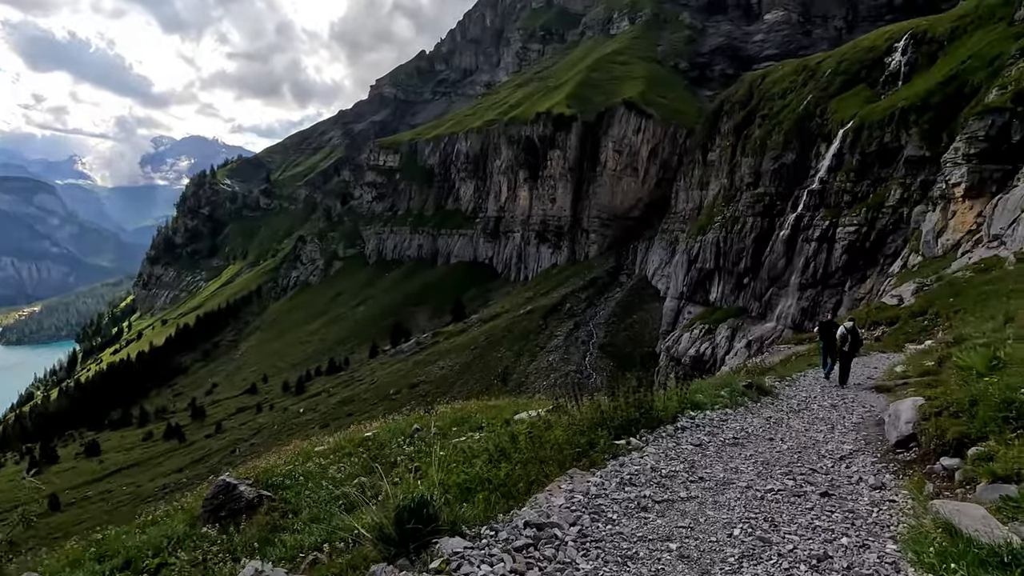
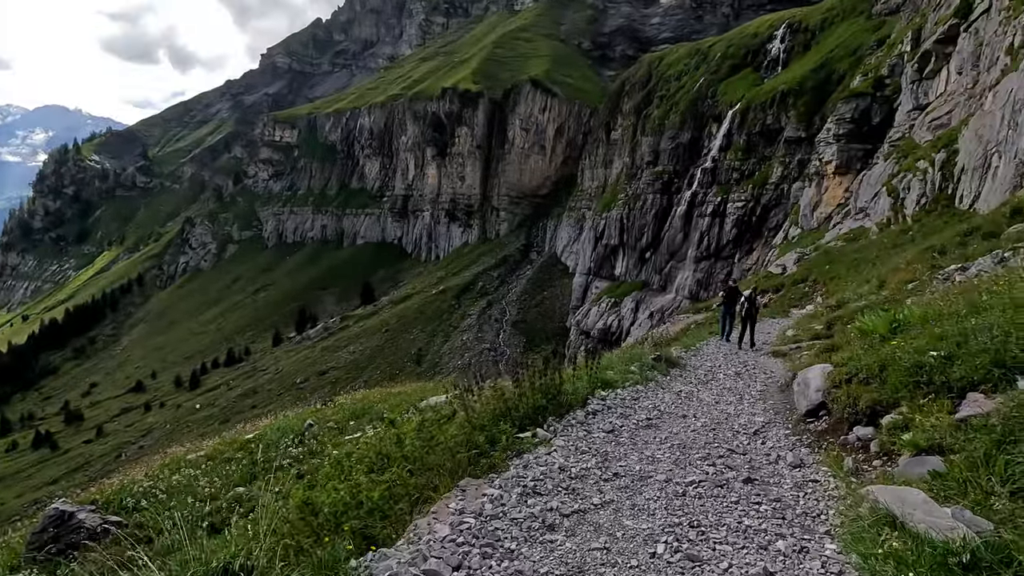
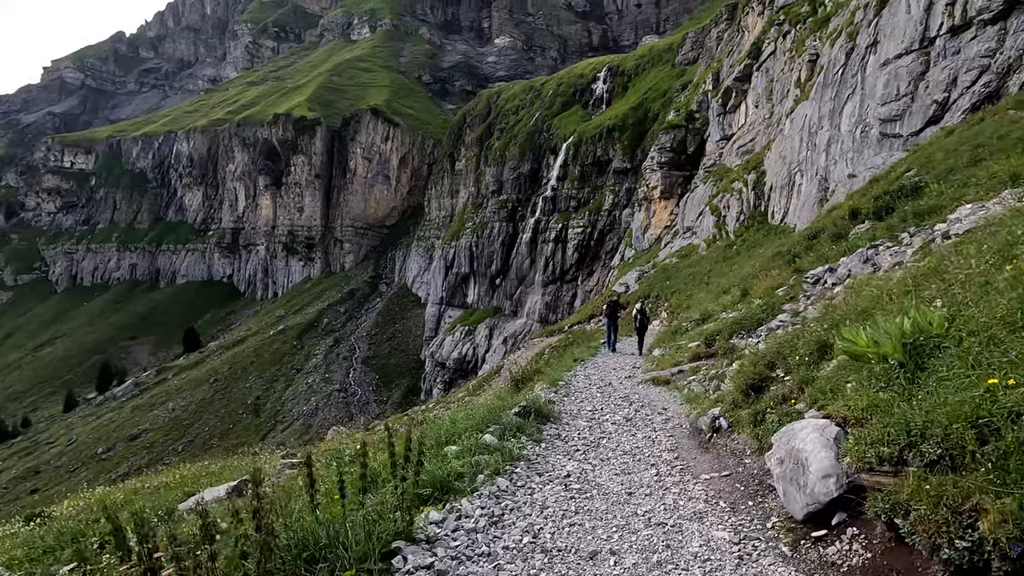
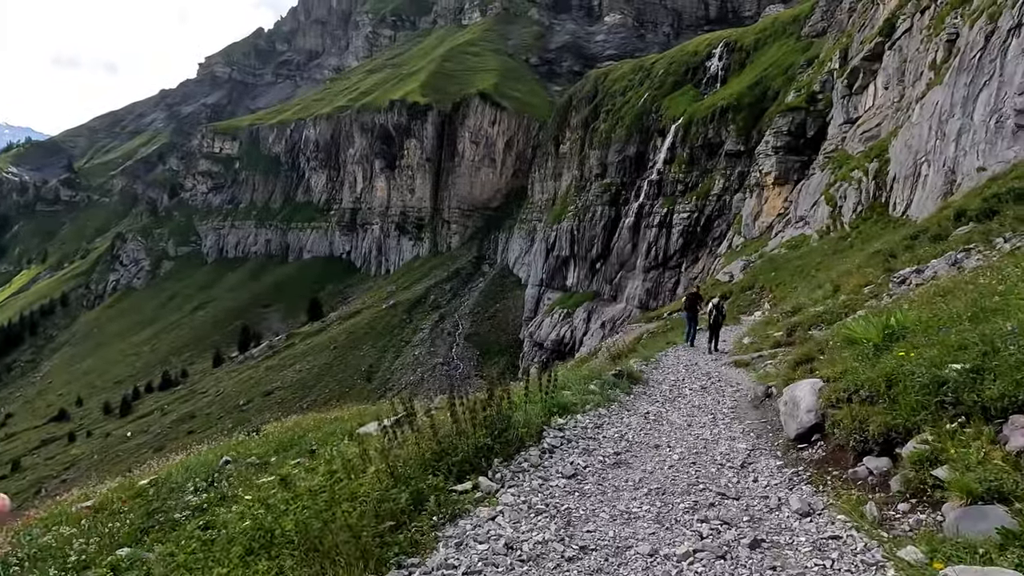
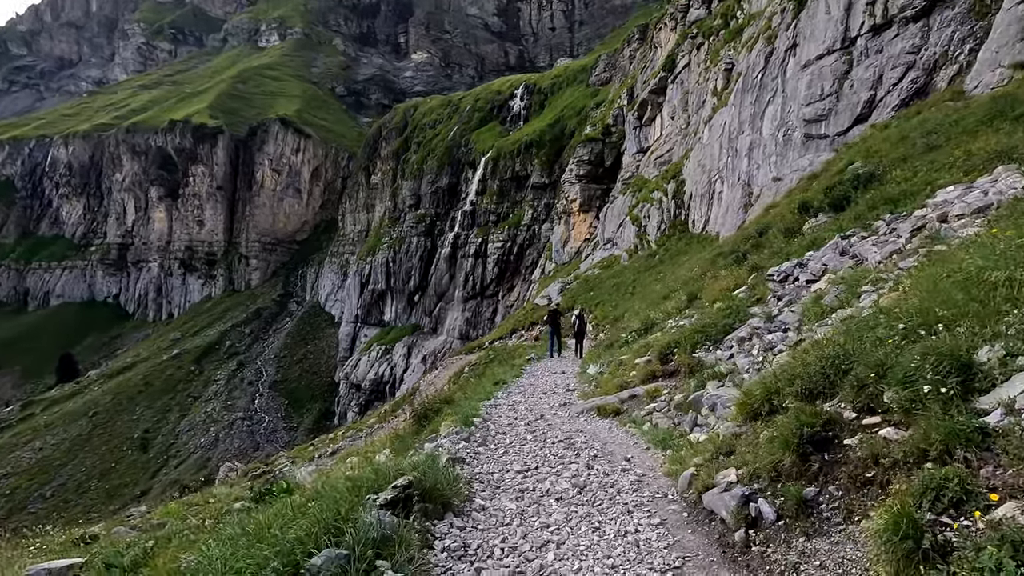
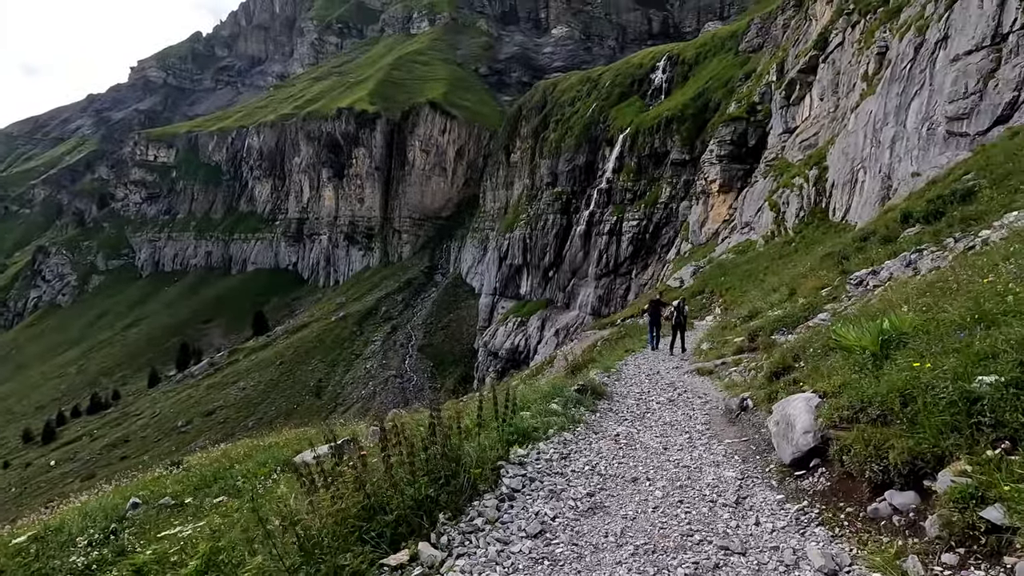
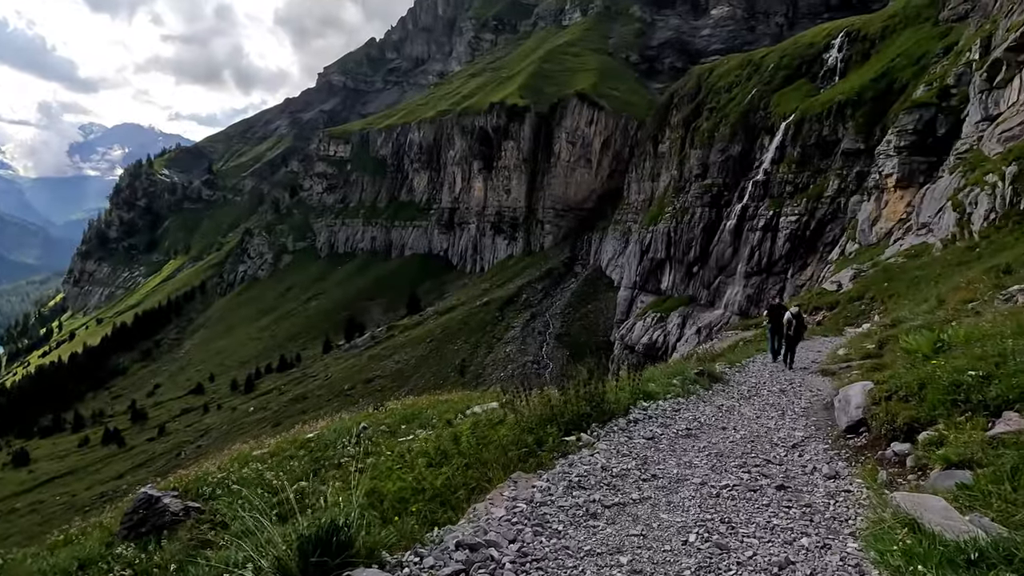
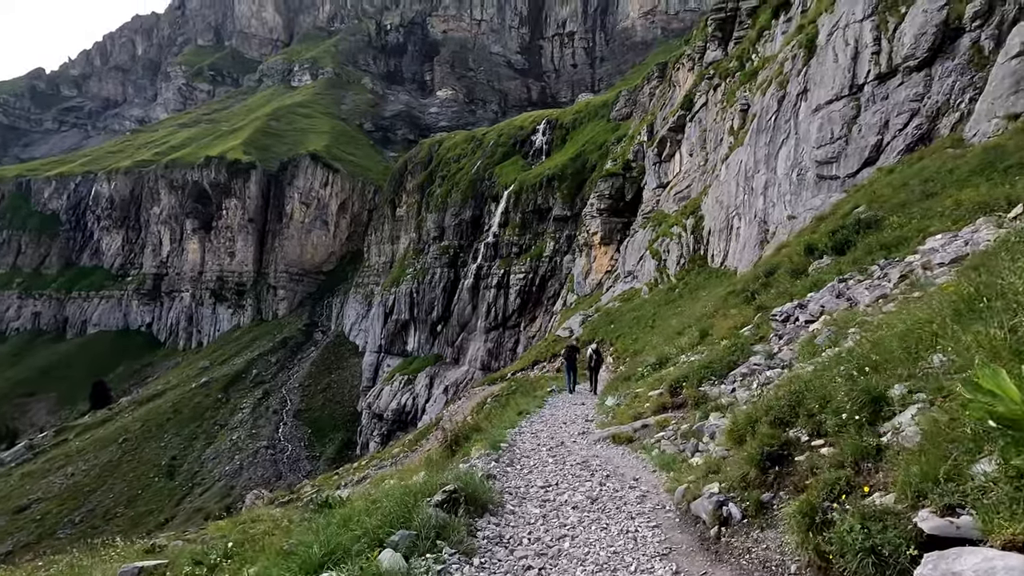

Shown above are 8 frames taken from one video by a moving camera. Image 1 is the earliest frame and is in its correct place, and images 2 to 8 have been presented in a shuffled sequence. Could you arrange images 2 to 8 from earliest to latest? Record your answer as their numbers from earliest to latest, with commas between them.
7, 2, 4, 6, 3, 8, 5
